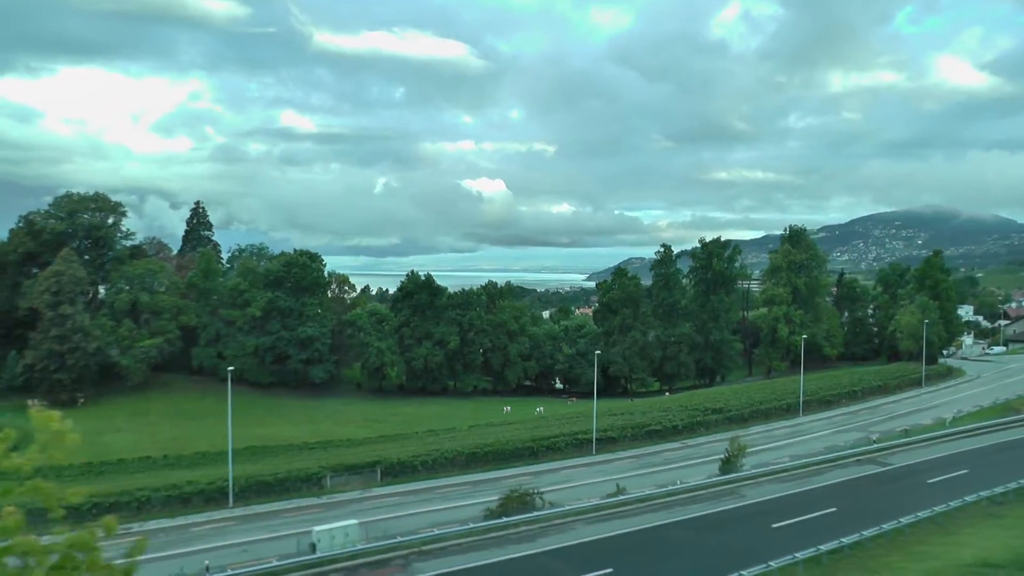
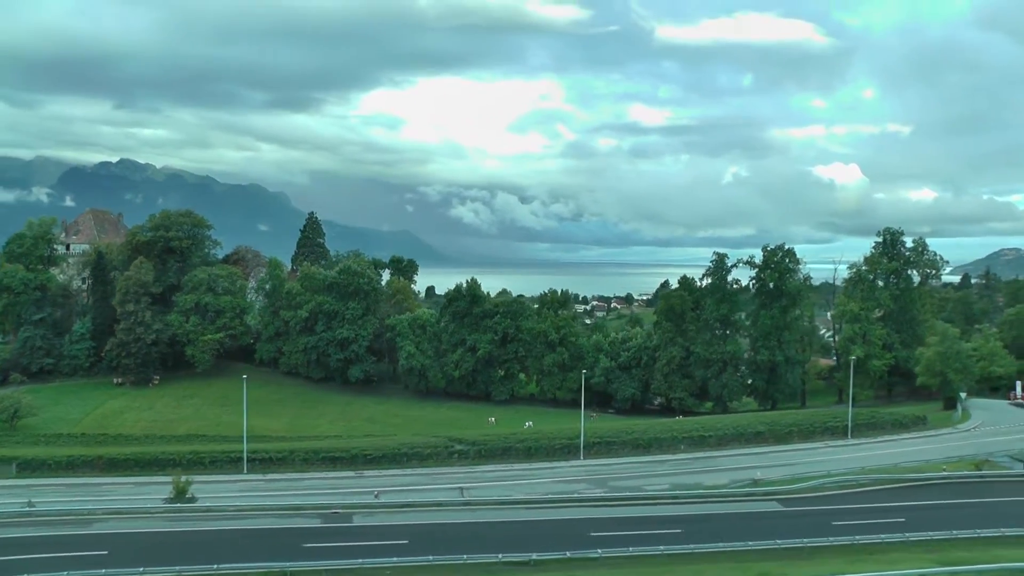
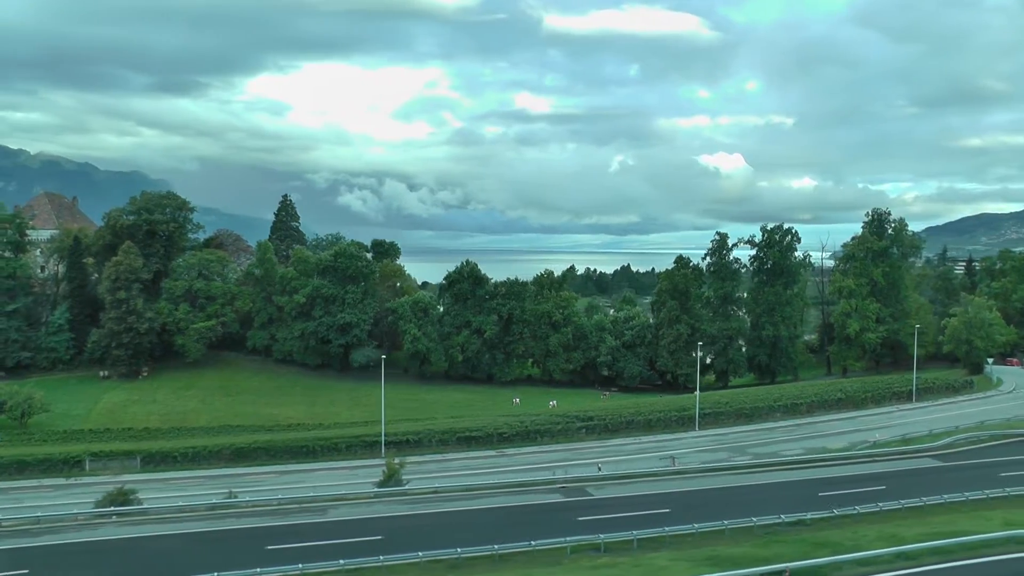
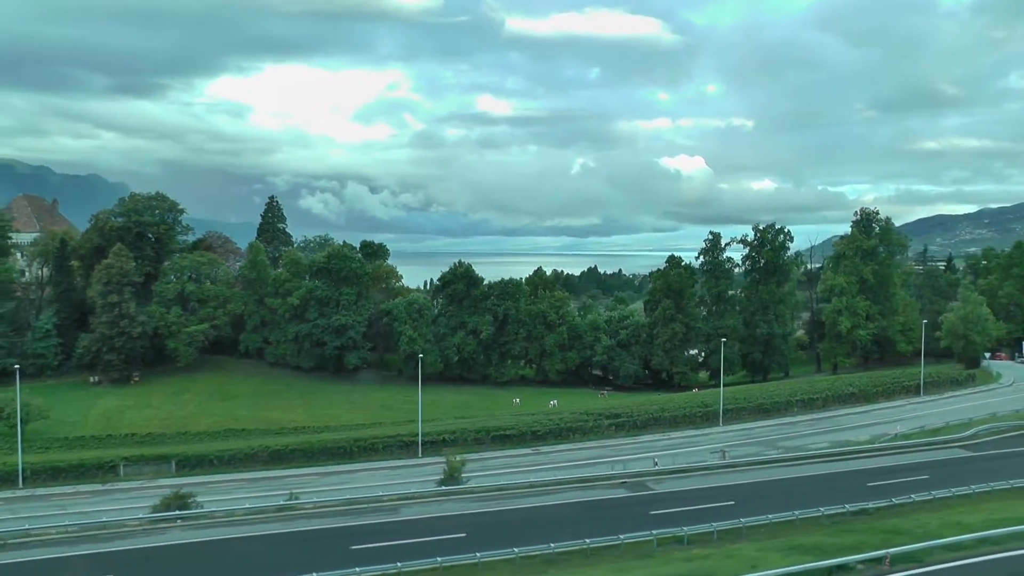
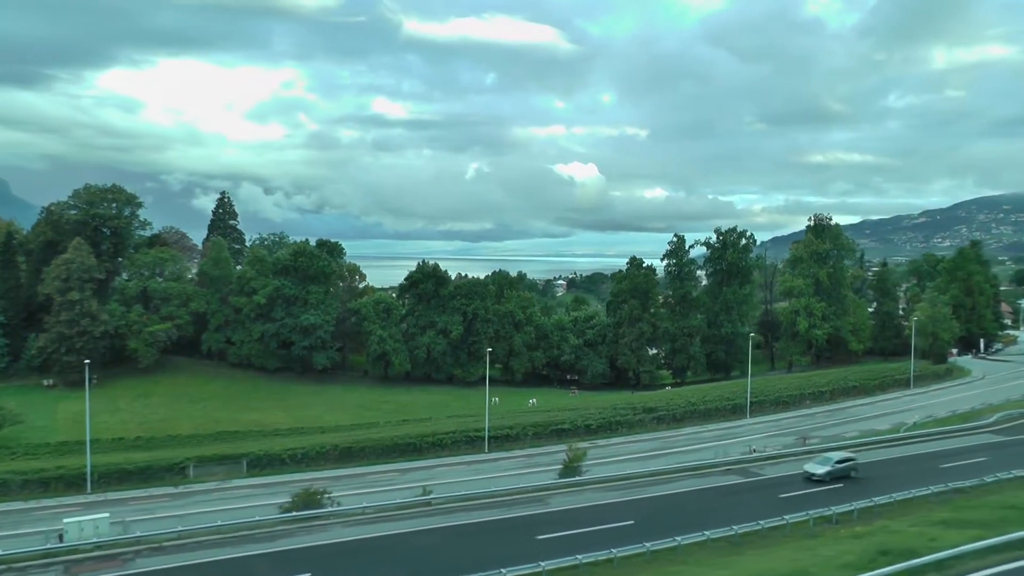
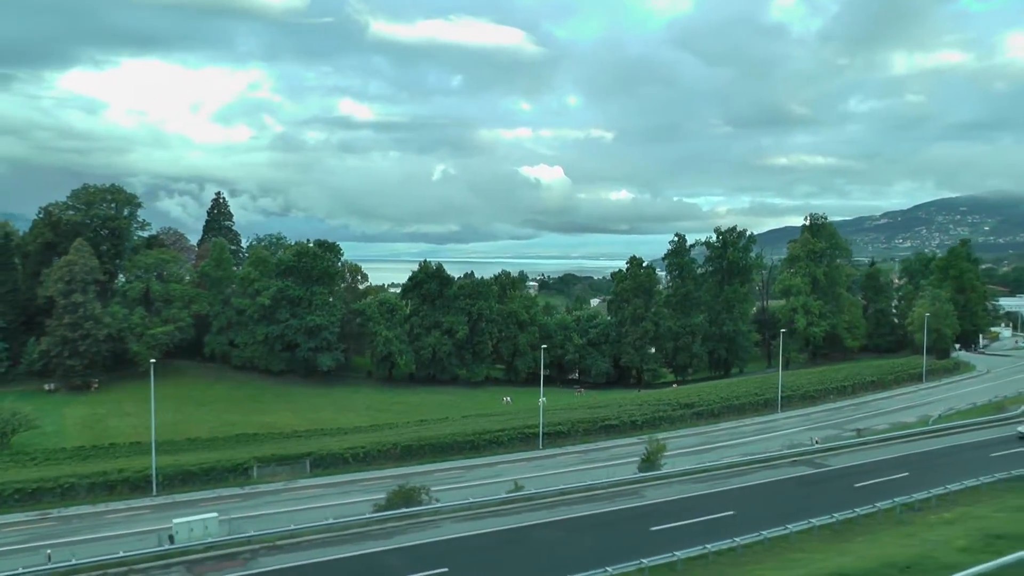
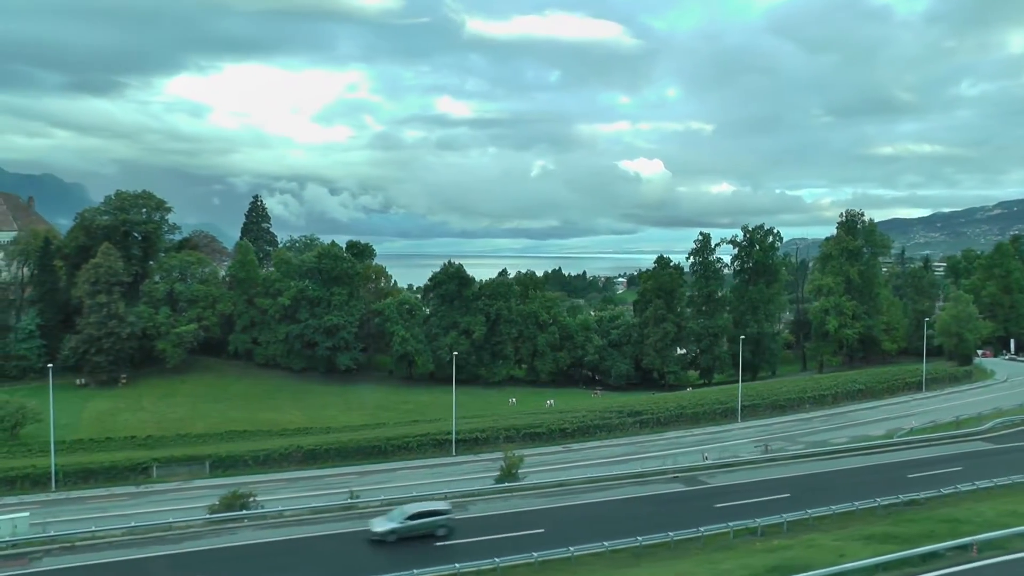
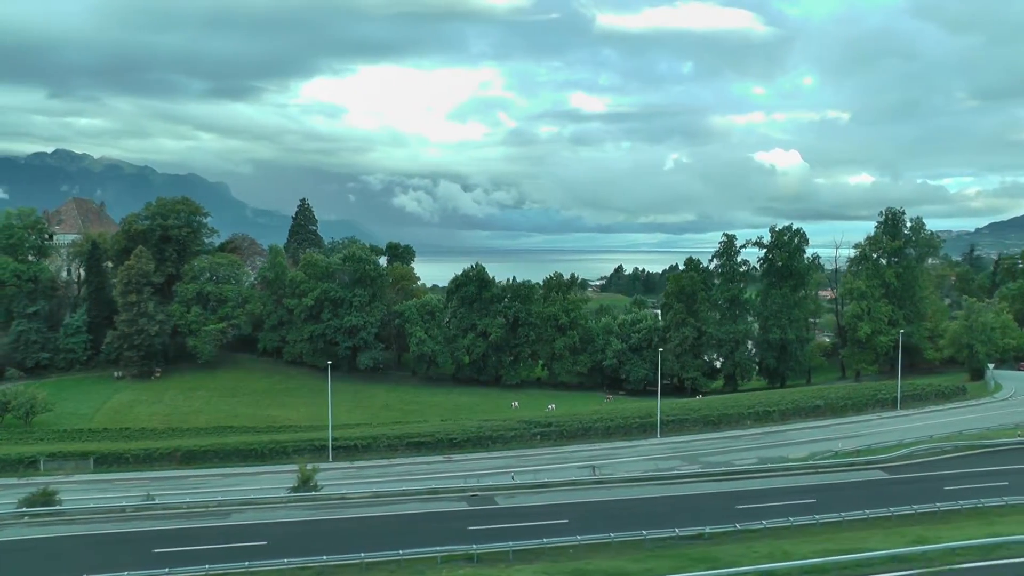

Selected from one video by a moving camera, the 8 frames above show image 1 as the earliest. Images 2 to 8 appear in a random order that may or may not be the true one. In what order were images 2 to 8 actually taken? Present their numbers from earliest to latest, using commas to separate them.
6, 5, 7, 4, 3, 8, 2
